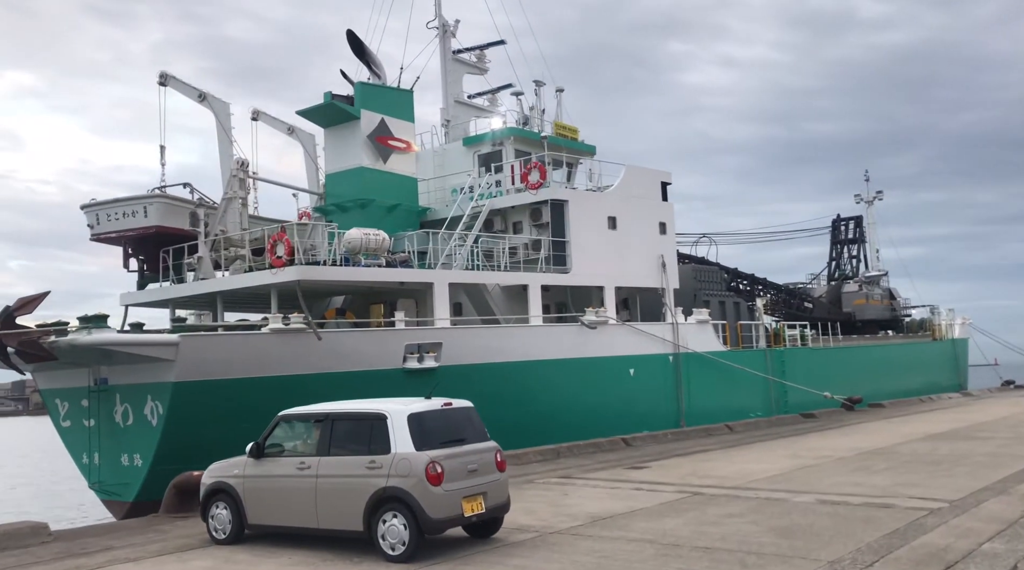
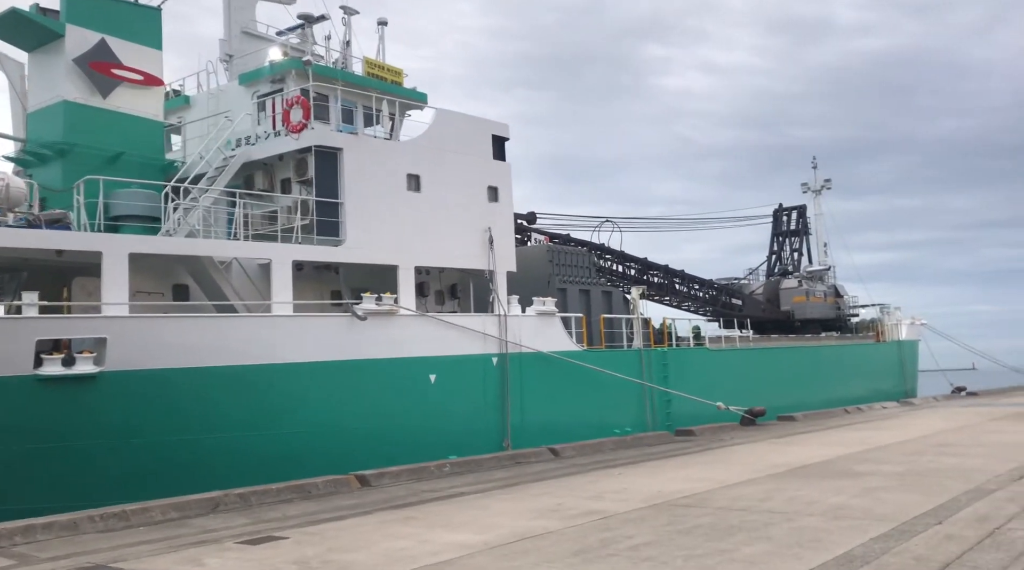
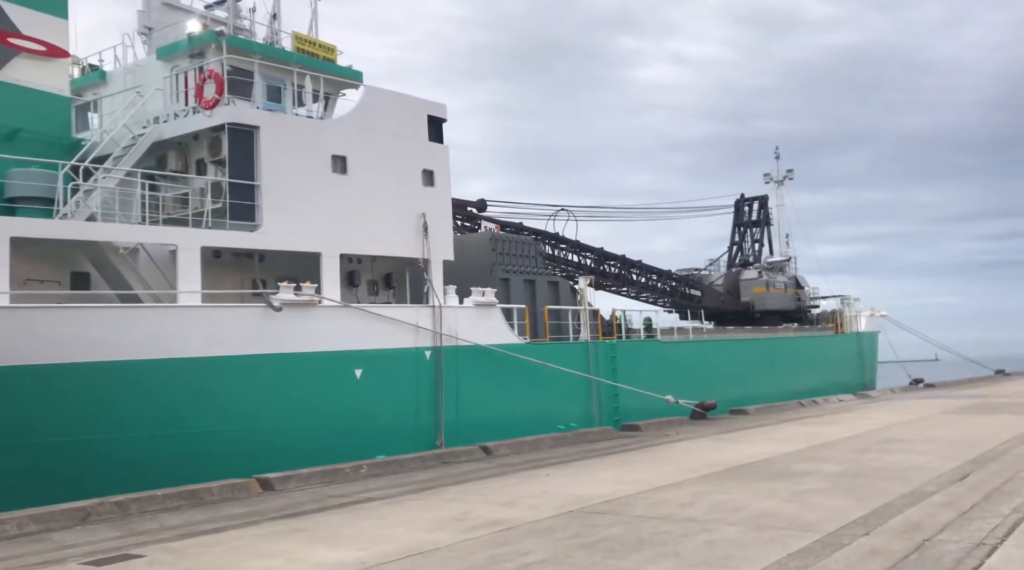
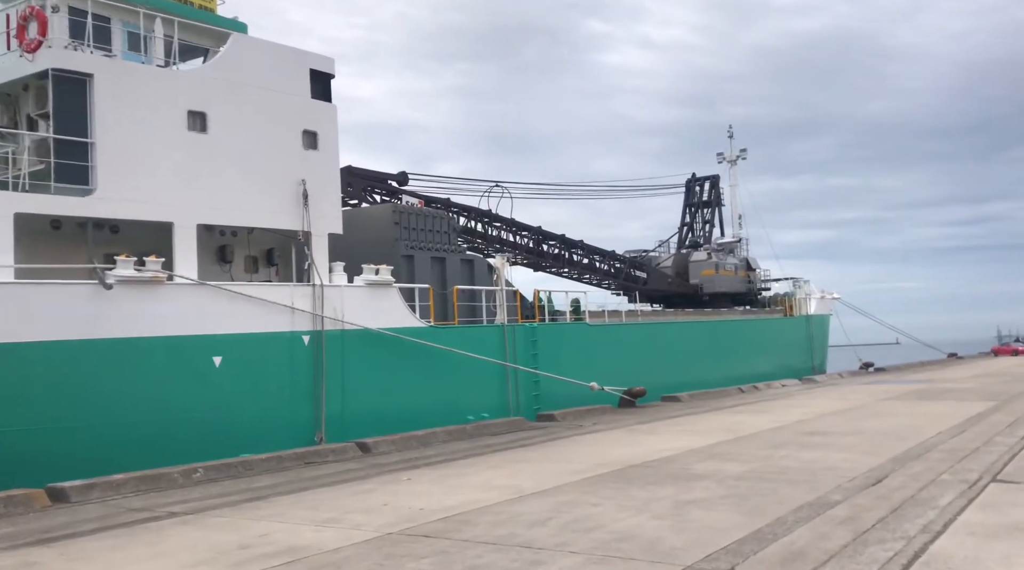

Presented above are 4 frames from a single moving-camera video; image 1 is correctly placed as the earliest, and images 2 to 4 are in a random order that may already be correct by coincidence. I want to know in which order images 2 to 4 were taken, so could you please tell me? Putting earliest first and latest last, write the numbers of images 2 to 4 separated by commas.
2, 3, 4
